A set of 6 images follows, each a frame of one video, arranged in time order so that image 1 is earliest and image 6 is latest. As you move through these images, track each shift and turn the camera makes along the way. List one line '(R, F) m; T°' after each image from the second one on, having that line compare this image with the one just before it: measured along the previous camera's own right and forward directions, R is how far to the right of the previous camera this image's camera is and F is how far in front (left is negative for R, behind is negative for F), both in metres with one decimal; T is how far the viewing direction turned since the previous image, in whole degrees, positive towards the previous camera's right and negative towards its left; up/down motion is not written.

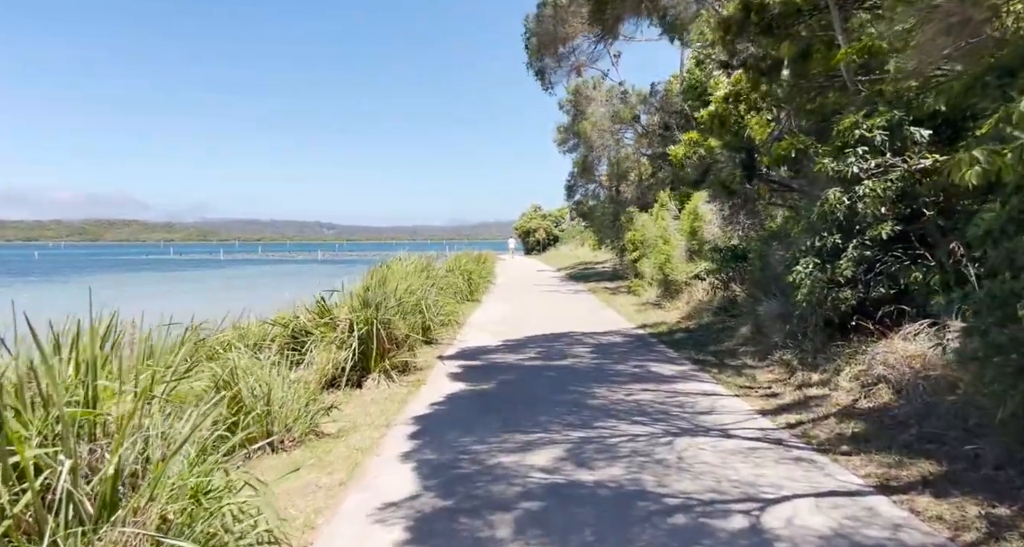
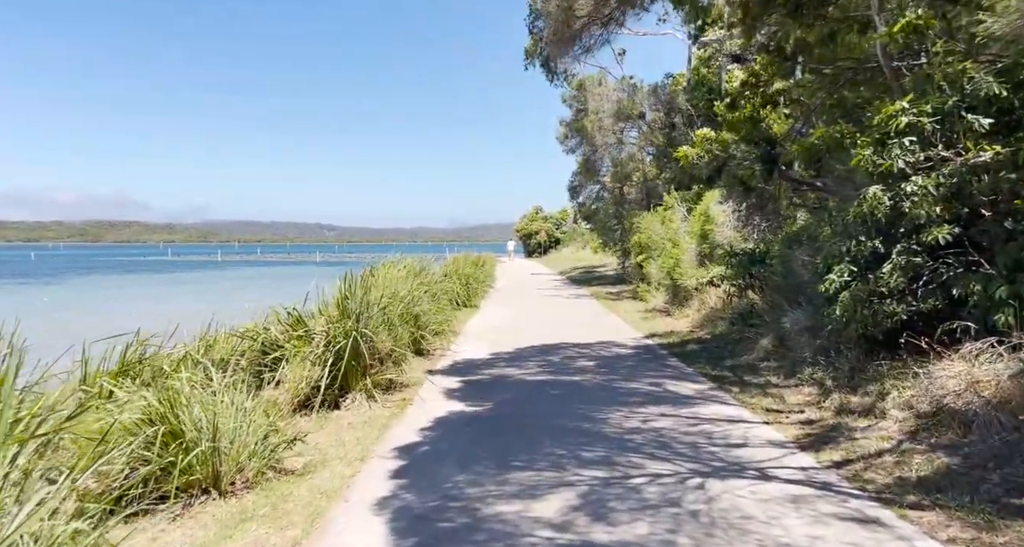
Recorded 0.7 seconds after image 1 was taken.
(0.0, +0.8) m; 0°
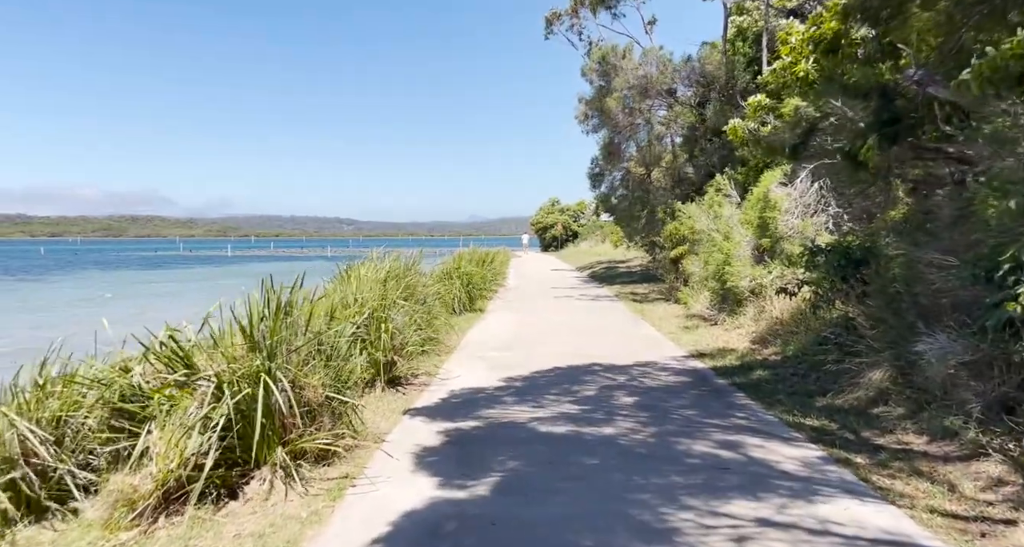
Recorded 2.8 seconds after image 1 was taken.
(+0.1, +2.6) m; -2°
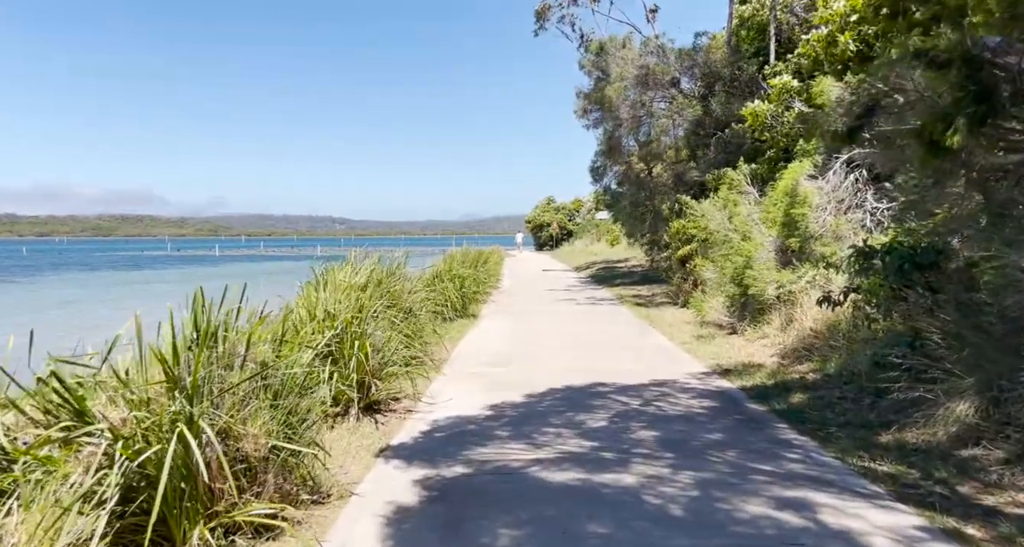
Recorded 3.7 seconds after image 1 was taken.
(-0.1, +1.2) m; +1°
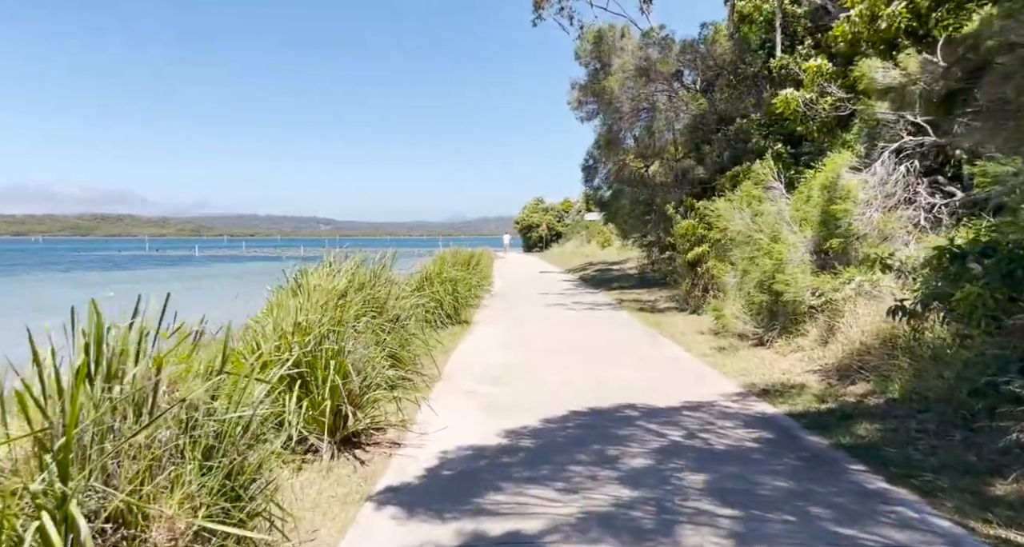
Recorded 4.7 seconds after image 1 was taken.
(-0.2, +1.2) m; +1°
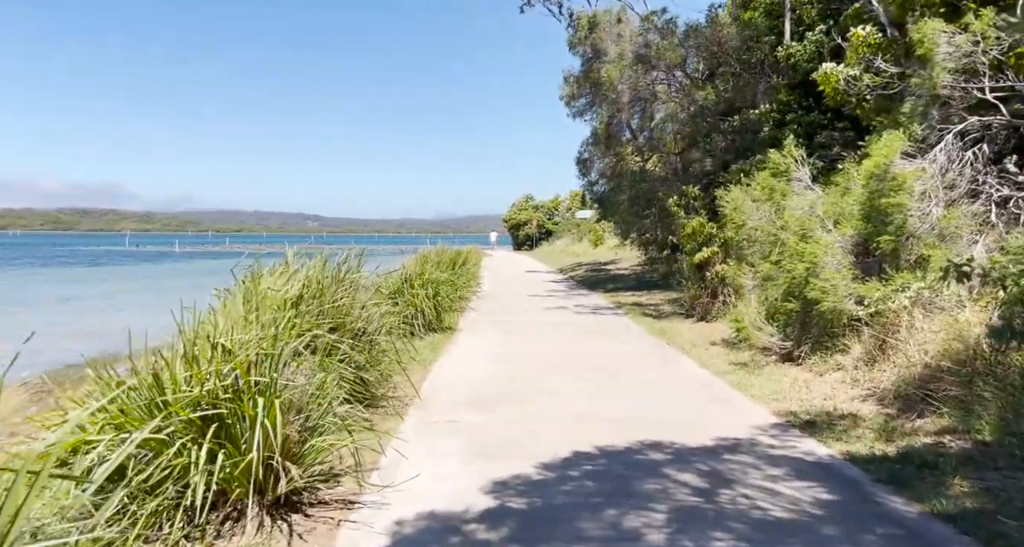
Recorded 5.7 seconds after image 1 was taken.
(0.0, +1.3) m; +1°
